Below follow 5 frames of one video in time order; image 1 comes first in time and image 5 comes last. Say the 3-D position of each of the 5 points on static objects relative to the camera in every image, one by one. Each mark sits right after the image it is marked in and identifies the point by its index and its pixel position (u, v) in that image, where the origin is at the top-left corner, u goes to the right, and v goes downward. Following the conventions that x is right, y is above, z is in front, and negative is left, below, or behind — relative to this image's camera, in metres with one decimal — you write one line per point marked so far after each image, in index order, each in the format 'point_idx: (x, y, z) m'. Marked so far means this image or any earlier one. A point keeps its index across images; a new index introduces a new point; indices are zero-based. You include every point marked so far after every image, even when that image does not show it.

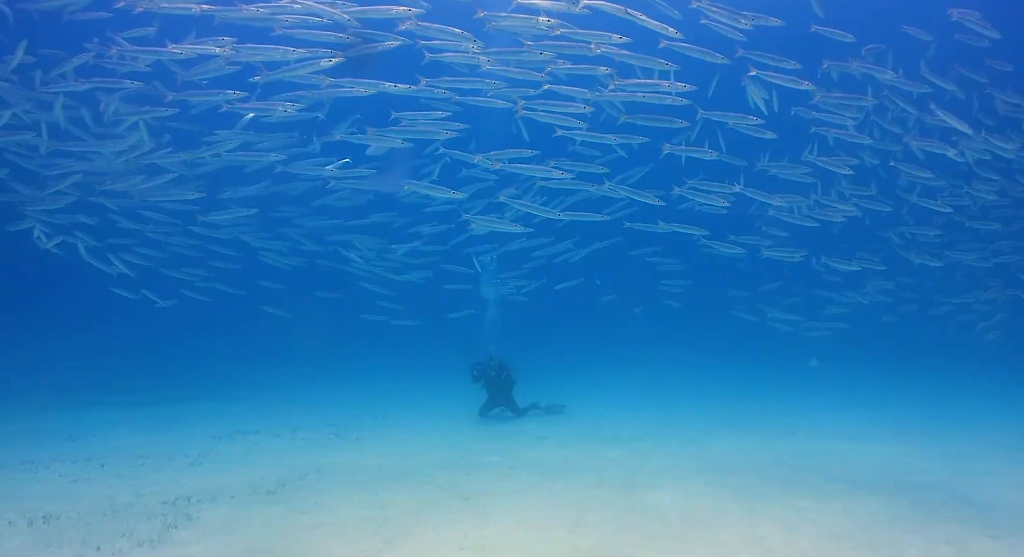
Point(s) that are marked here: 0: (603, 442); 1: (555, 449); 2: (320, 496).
0: (+2.0, -3.6, +15.3) m
1: (+0.9, -3.6, +14.8) m
2: (-3.4, -3.8, +12.1) m
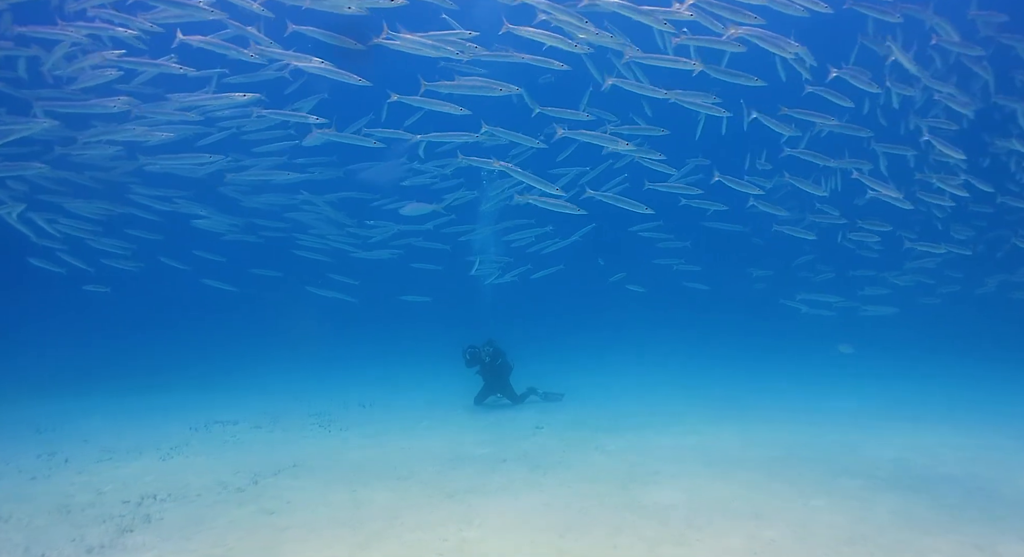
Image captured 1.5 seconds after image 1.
0: (+1.9, -3.2, +14.3) m
1: (+0.8, -3.2, +13.9) m
2: (-3.6, -3.5, +11.2) m
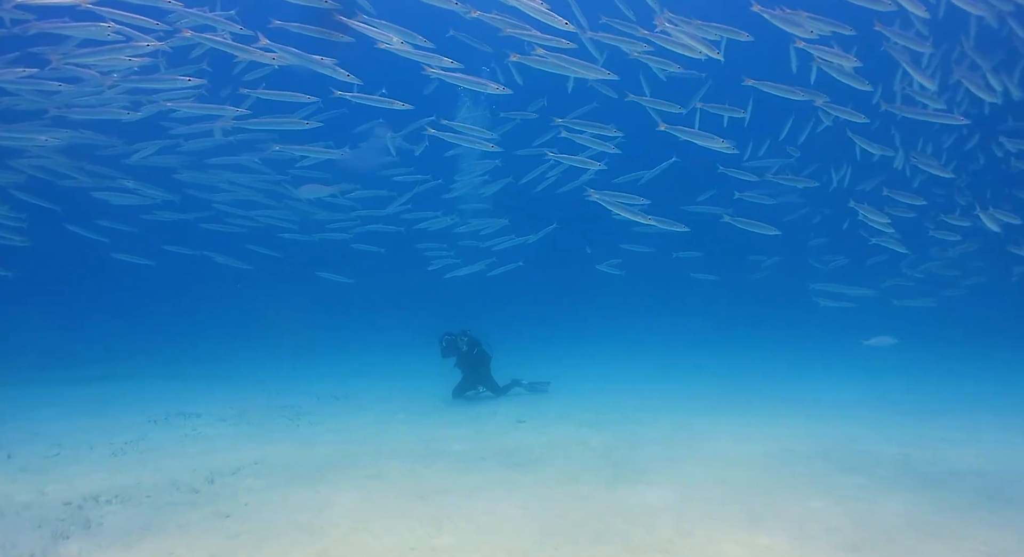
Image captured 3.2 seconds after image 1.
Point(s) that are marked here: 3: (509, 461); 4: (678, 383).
0: (+1.5, -2.9, +13.6) m
1: (+0.4, -3.0, +13.1) m
2: (-3.9, -3.2, +10.4) m
3: (-0.1, -3.1, +11.7) m
4: (+4.2, -2.7, +17.5) m
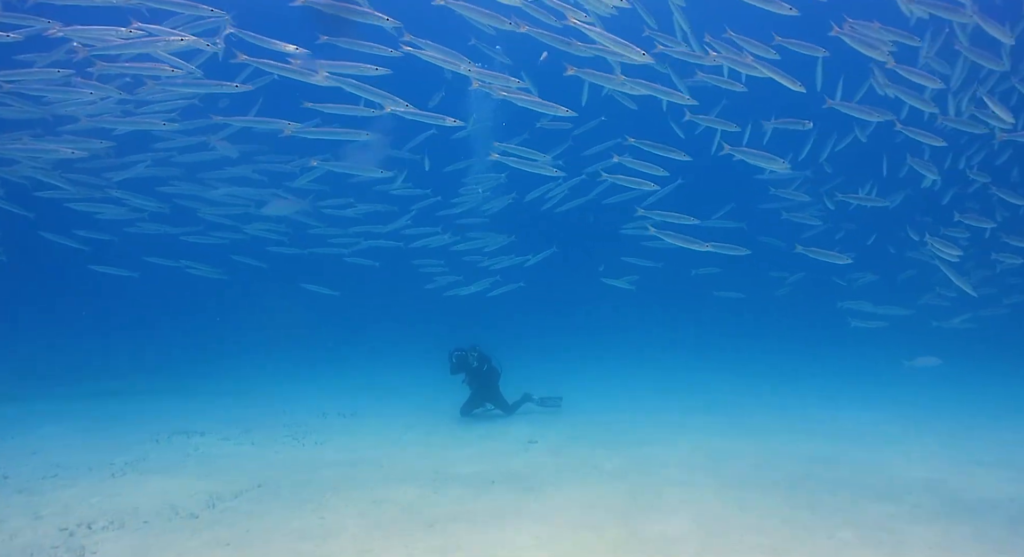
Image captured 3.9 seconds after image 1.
0: (+1.7, -3.2, +13.1) m
1: (+0.6, -3.3, +12.6) m
2: (-3.8, -3.5, +10.0) m
3: (+0.1, -3.4, +11.2) m
4: (+4.4, -3.0, +17.0) m
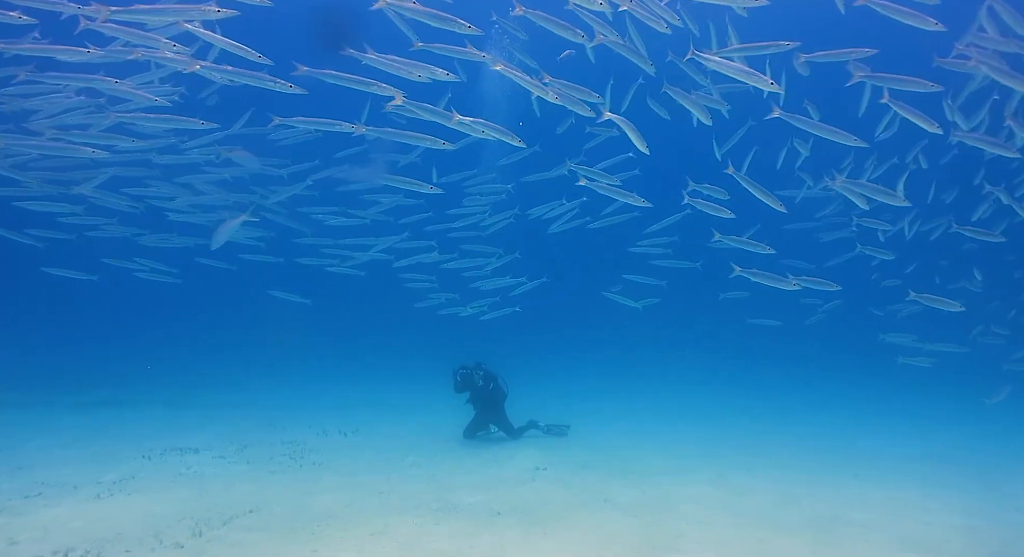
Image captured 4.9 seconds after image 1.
0: (+1.8, -3.6, +12.4) m
1: (+0.7, -3.6, +11.9) m
2: (-3.7, -3.7, +9.3) m
3: (+0.2, -3.7, +10.5) m
4: (+4.6, -3.5, +16.2) m
